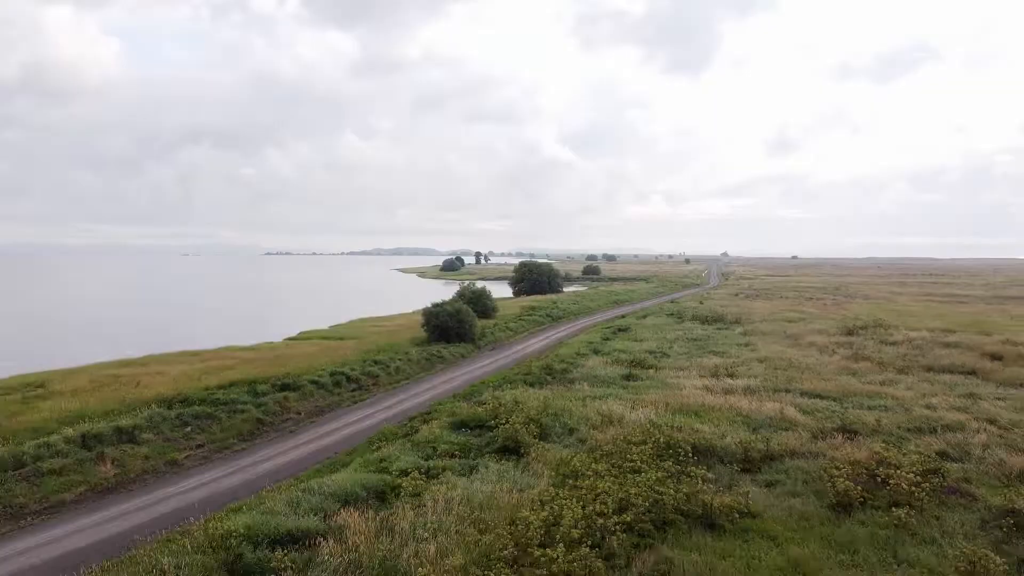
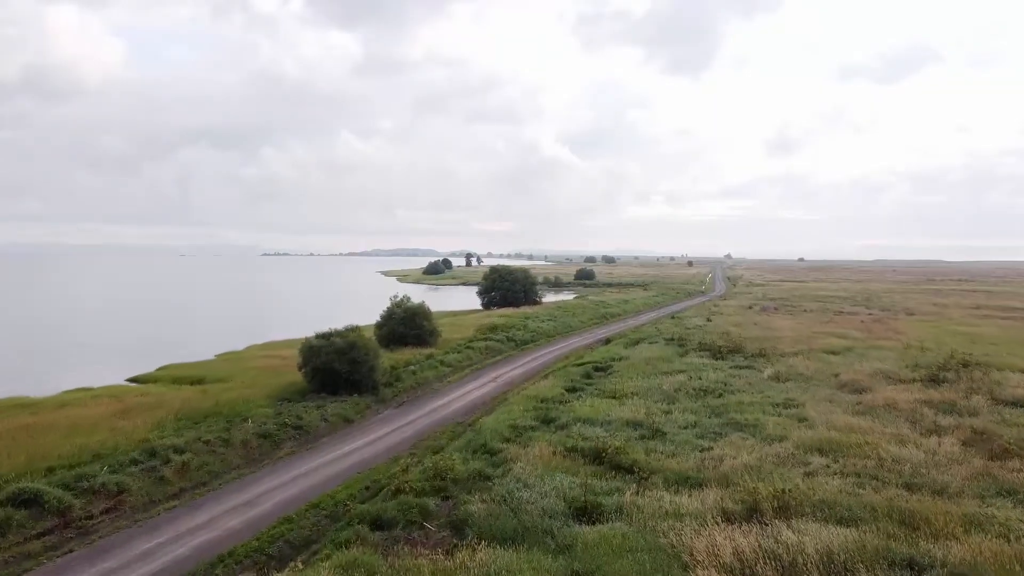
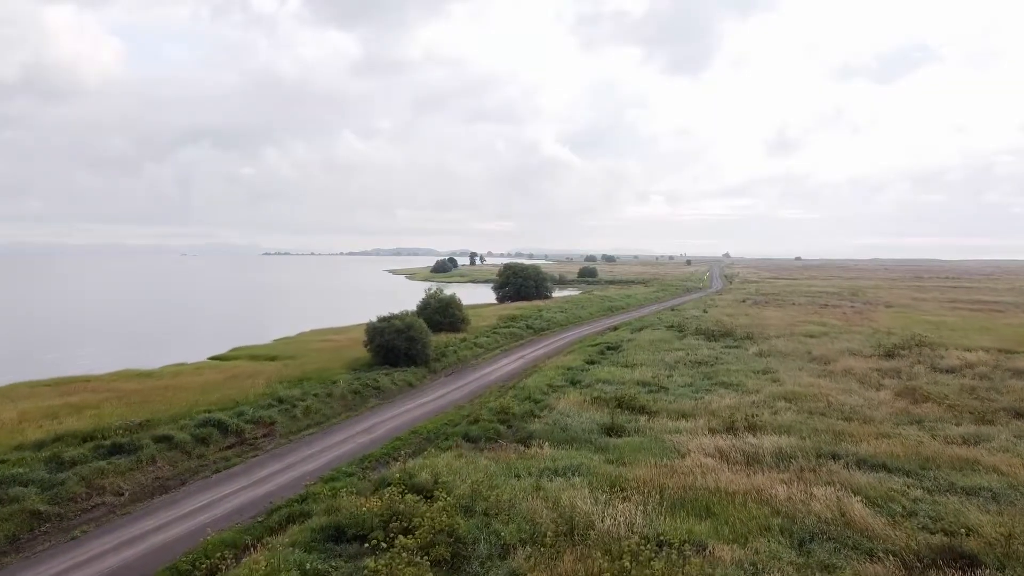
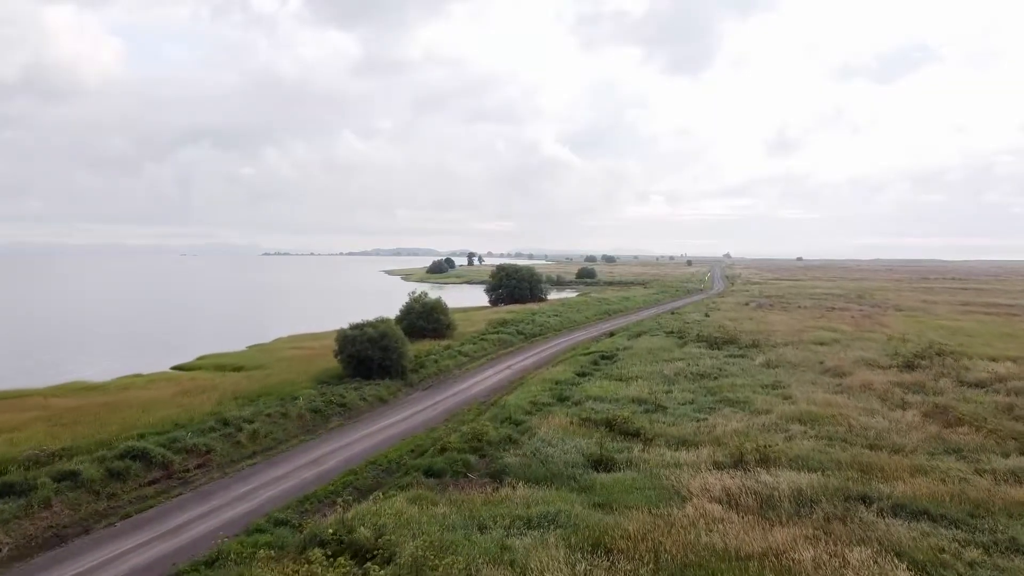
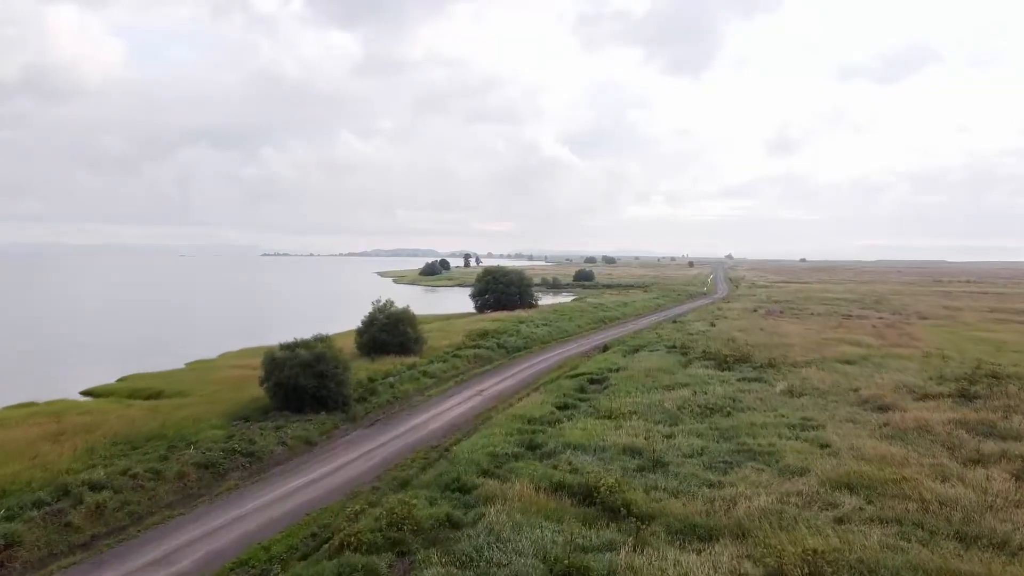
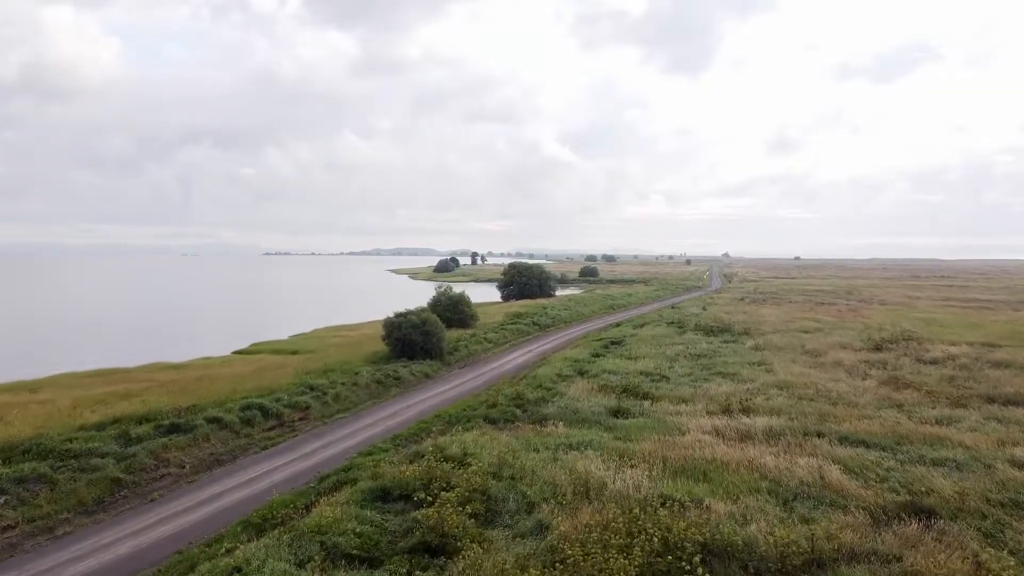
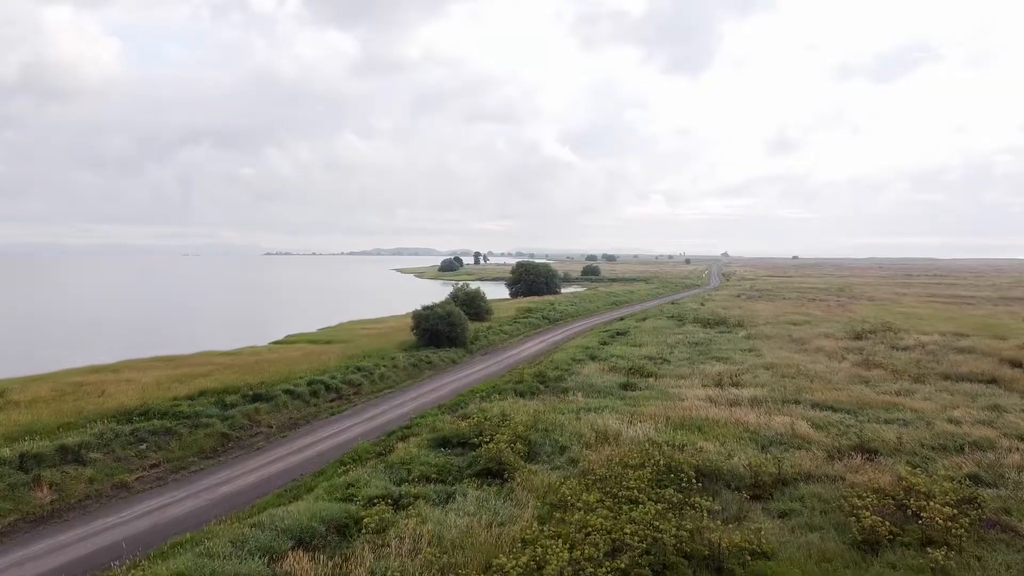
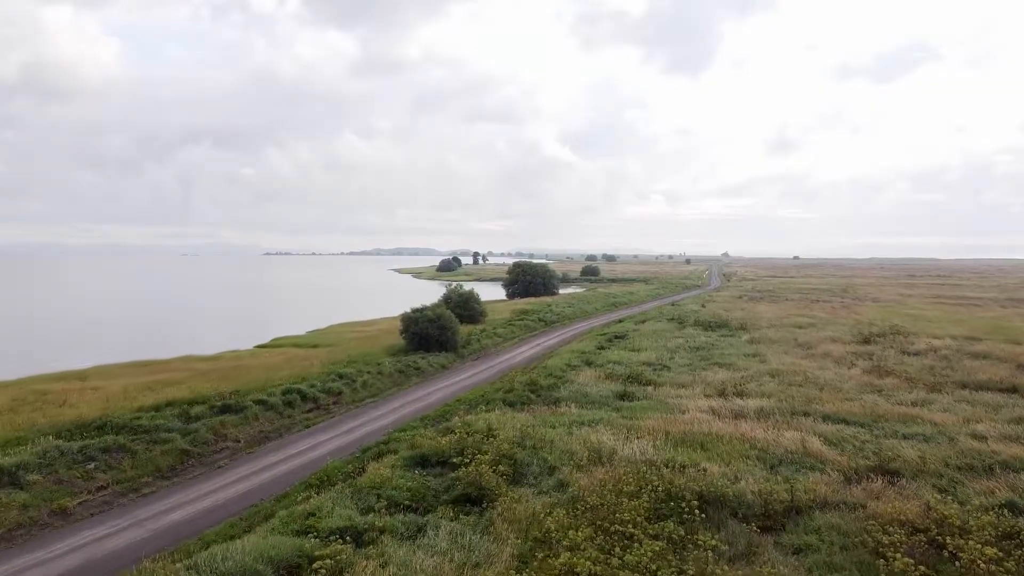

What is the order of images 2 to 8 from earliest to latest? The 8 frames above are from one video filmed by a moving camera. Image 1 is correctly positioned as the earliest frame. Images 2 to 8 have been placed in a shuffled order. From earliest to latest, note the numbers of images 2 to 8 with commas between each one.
7, 8, 6, 3, 4, 2, 5
